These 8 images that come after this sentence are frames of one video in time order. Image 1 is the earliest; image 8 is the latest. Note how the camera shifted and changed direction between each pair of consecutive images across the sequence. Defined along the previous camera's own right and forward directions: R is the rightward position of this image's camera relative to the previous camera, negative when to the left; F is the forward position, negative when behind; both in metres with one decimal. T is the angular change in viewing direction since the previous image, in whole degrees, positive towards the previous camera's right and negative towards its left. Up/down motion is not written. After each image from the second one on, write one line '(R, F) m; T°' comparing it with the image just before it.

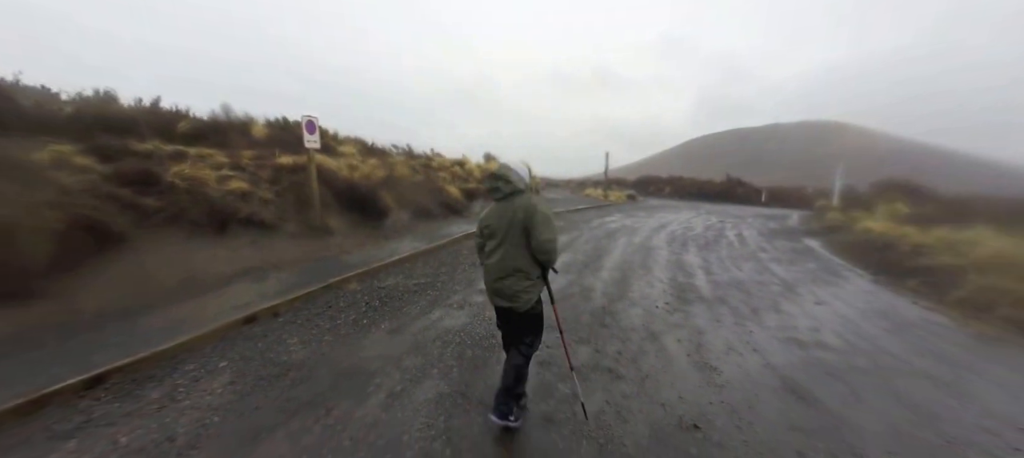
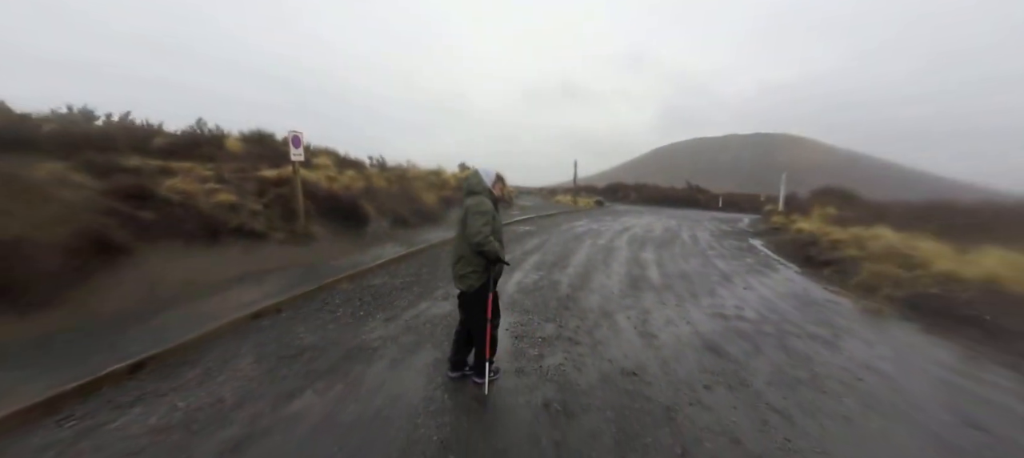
(-0.1, -0.9) m; +5°
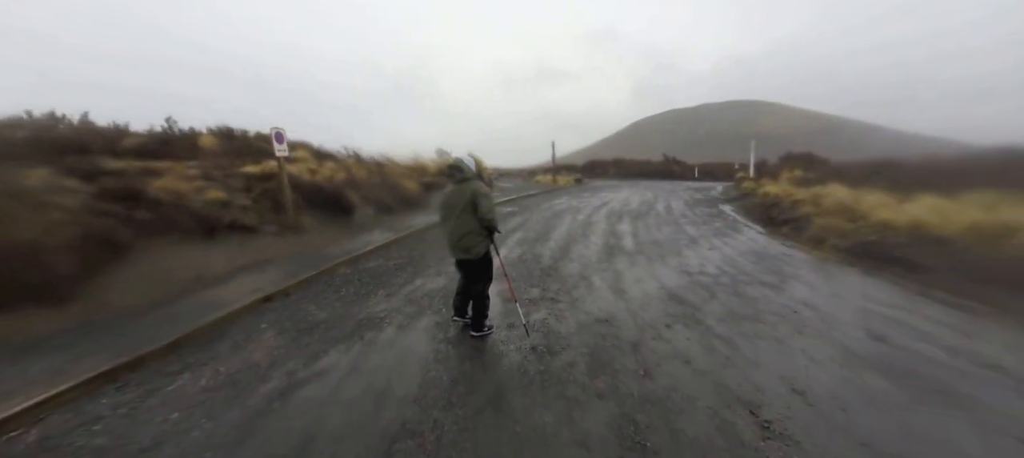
(0.0, -0.6) m; +3°
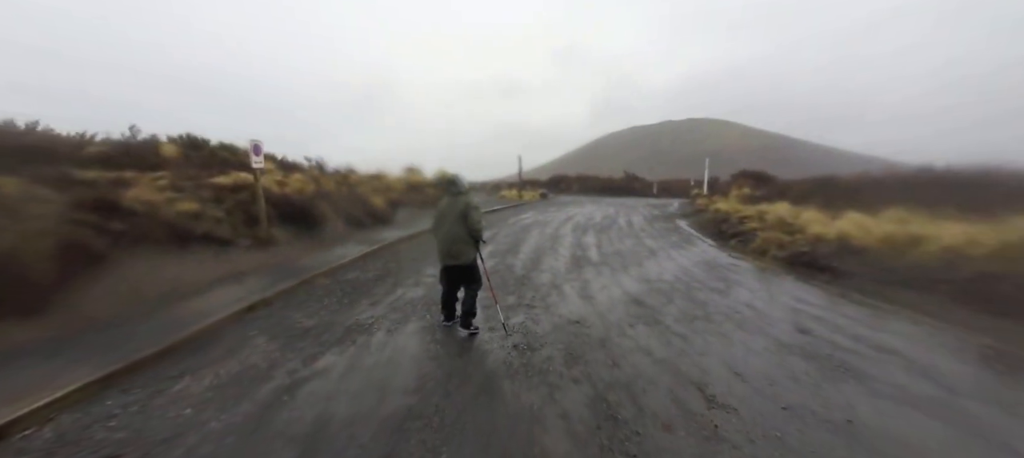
(-0.2, -0.5) m; +5°
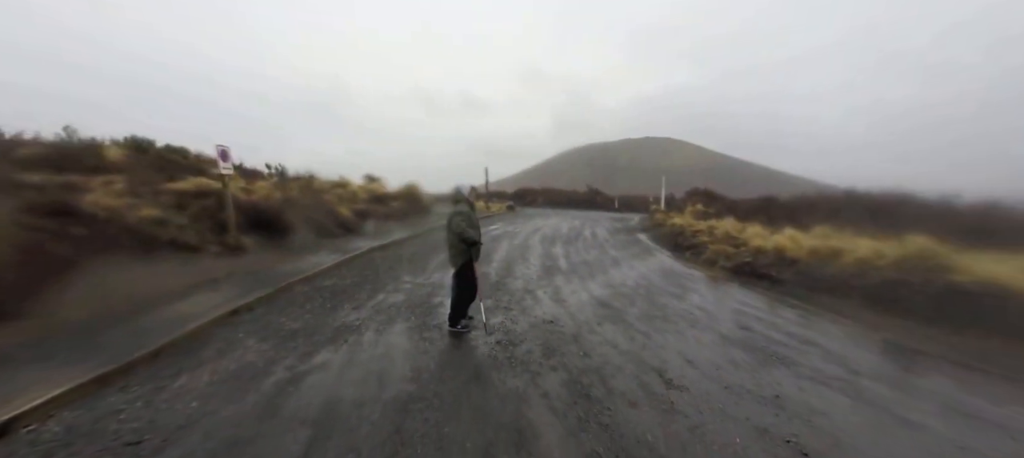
(-0.3, -0.5) m; +6°
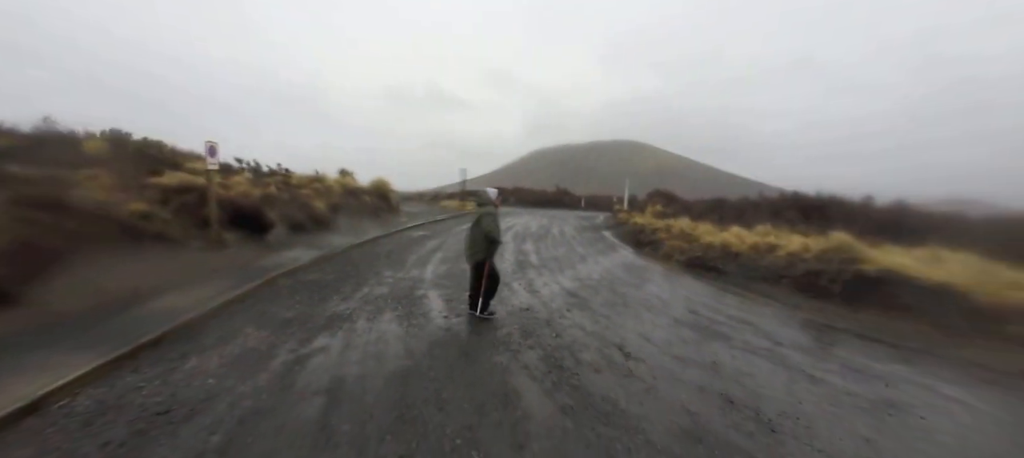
(-0.2, -0.6) m; +5°
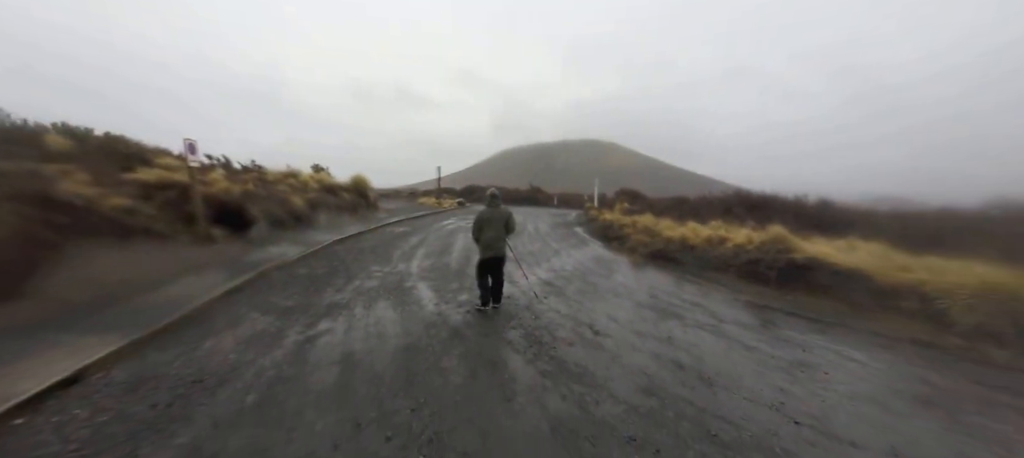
(-0.2, -0.6) m; +4°
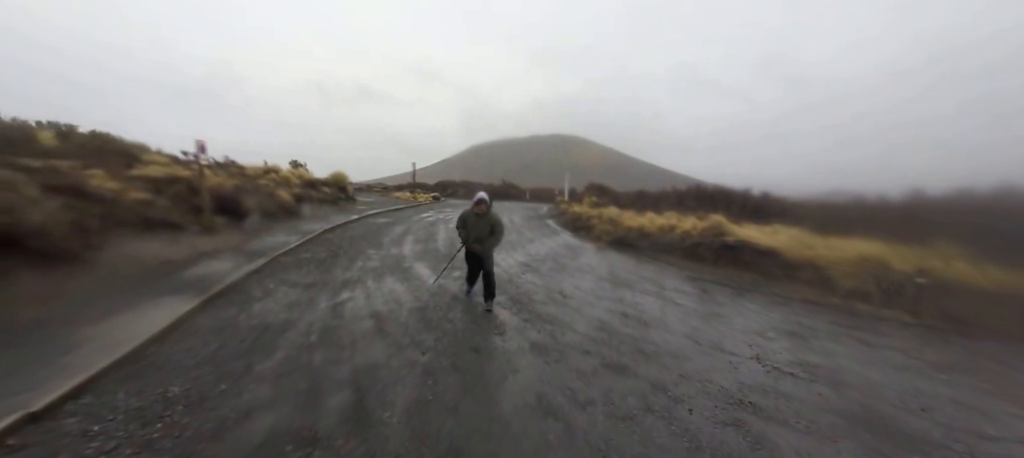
(-0.3, -1.4) m; +5°
